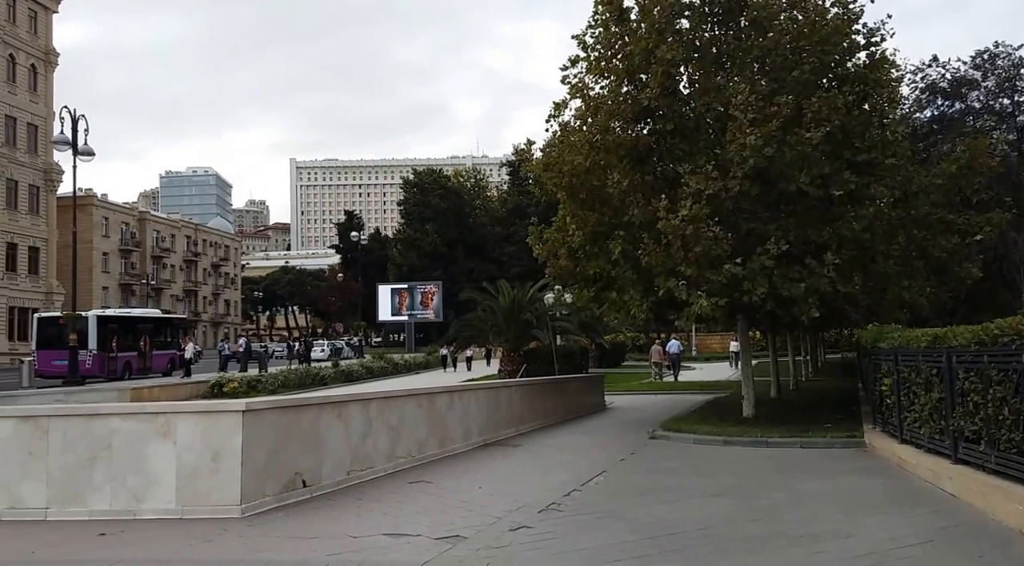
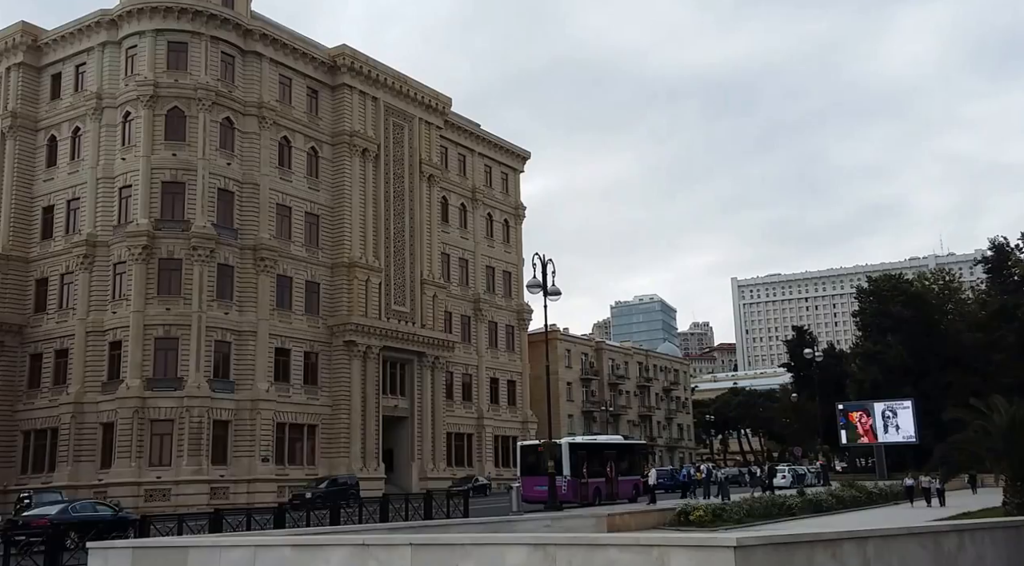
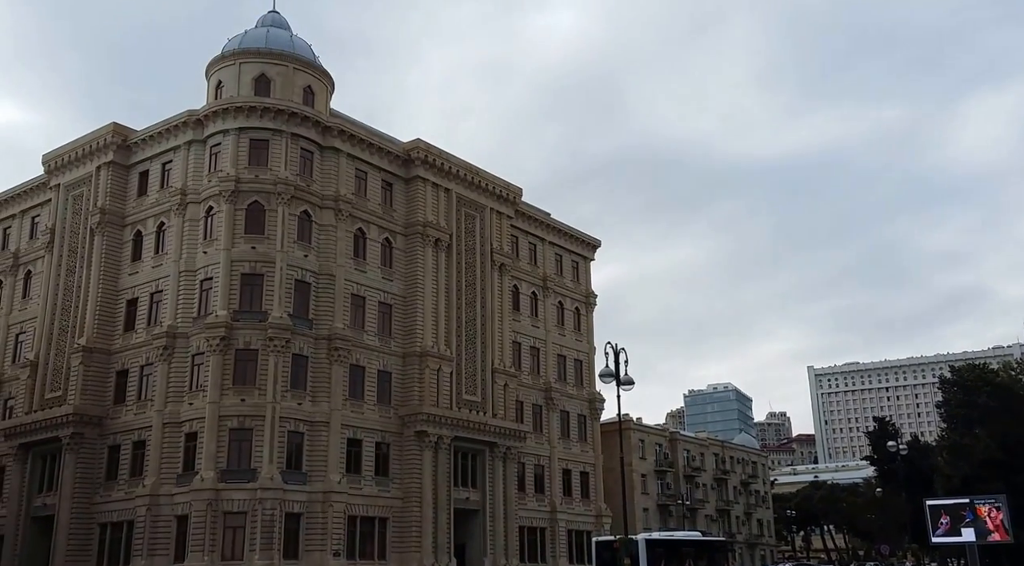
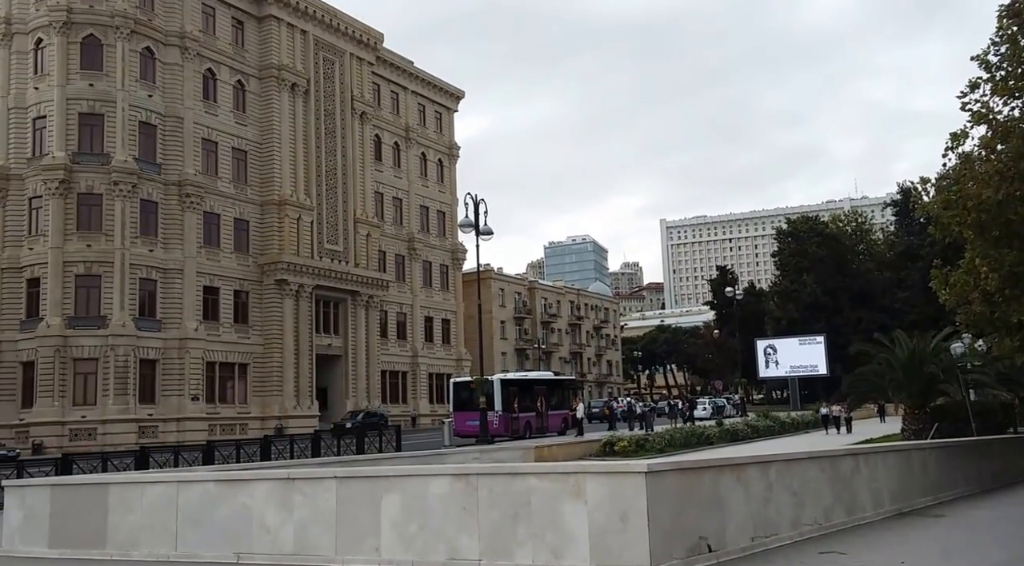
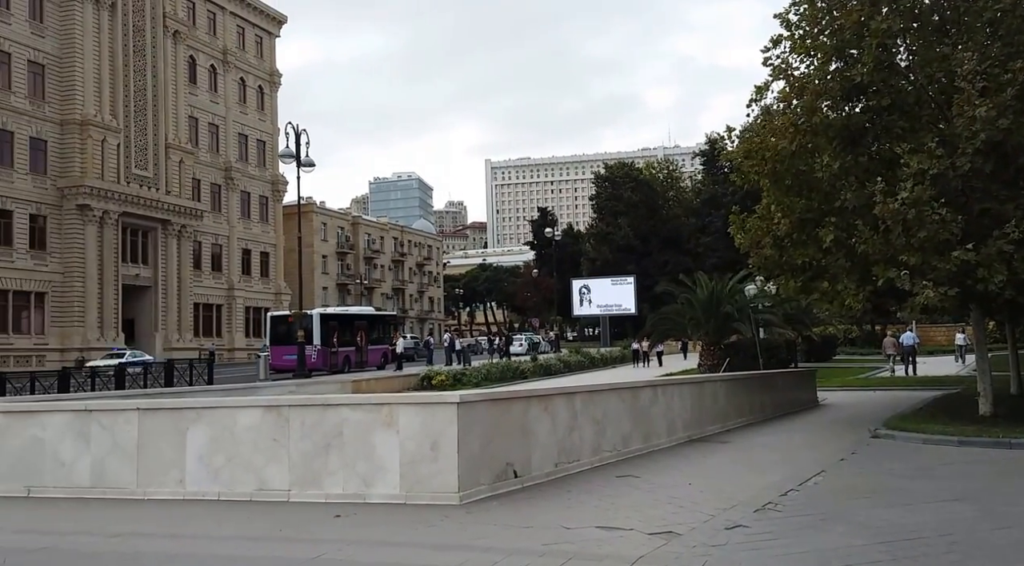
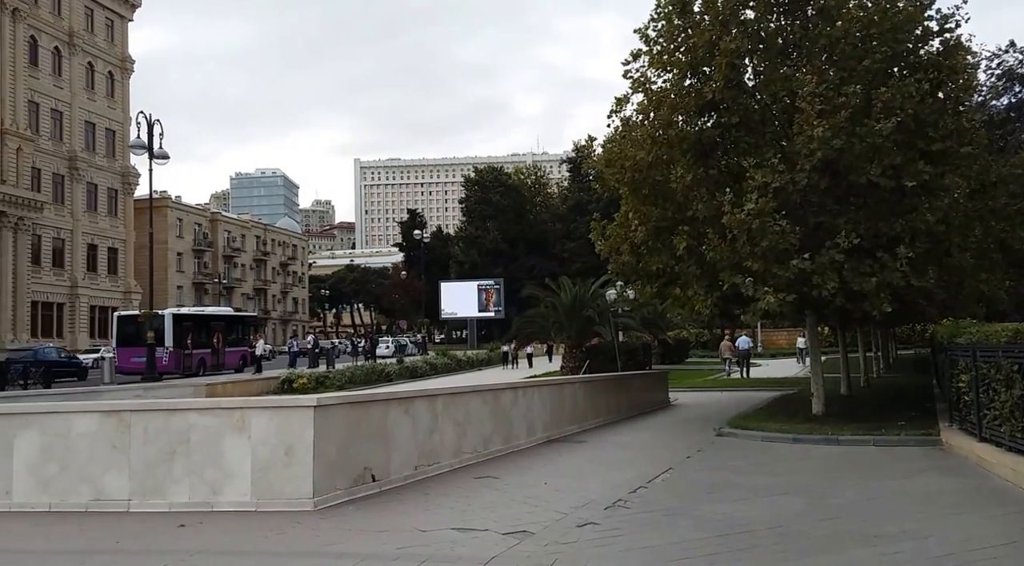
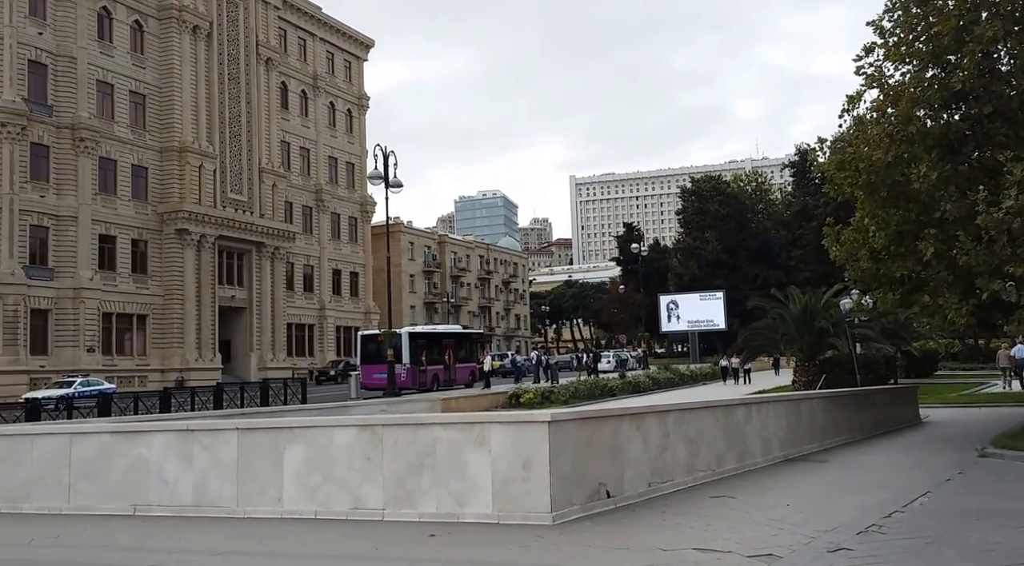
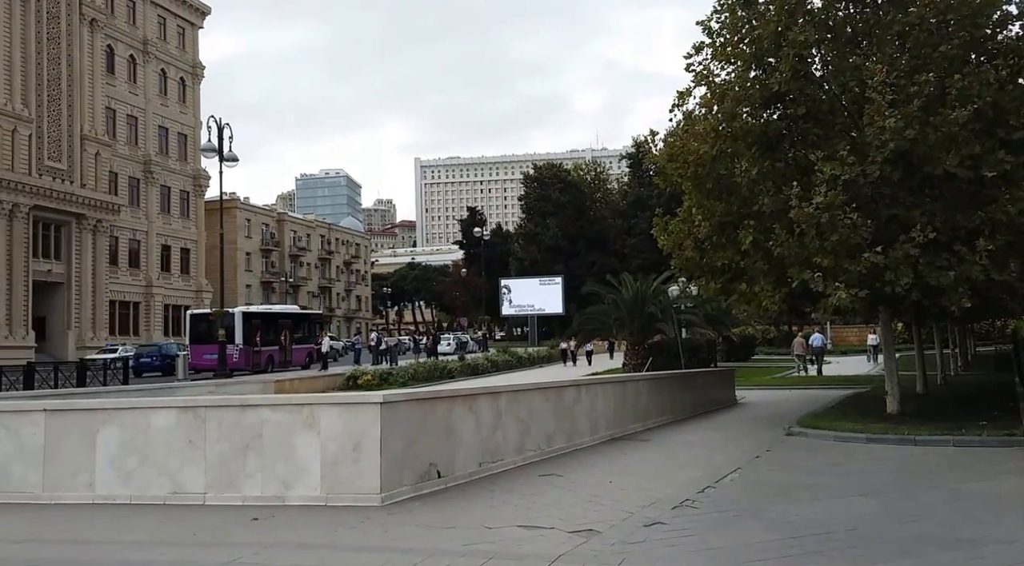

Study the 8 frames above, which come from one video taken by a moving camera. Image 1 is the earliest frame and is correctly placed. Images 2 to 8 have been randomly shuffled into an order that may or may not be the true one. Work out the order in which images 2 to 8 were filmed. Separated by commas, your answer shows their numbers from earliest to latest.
6, 8, 5, 7, 4, 2, 3
